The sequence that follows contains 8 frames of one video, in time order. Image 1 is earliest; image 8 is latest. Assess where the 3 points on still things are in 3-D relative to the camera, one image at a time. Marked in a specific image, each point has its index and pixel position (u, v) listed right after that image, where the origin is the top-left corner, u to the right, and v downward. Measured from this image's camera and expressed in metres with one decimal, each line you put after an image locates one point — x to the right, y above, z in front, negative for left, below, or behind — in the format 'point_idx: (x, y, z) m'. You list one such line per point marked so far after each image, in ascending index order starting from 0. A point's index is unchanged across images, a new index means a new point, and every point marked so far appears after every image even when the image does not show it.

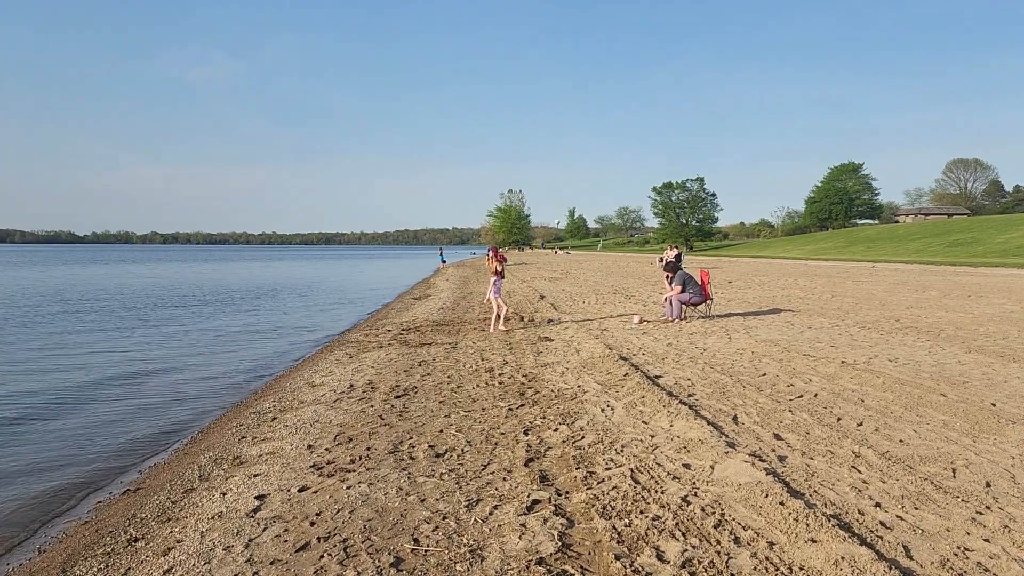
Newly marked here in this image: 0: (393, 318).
0: (-2.9, -0.7, +19.0) m
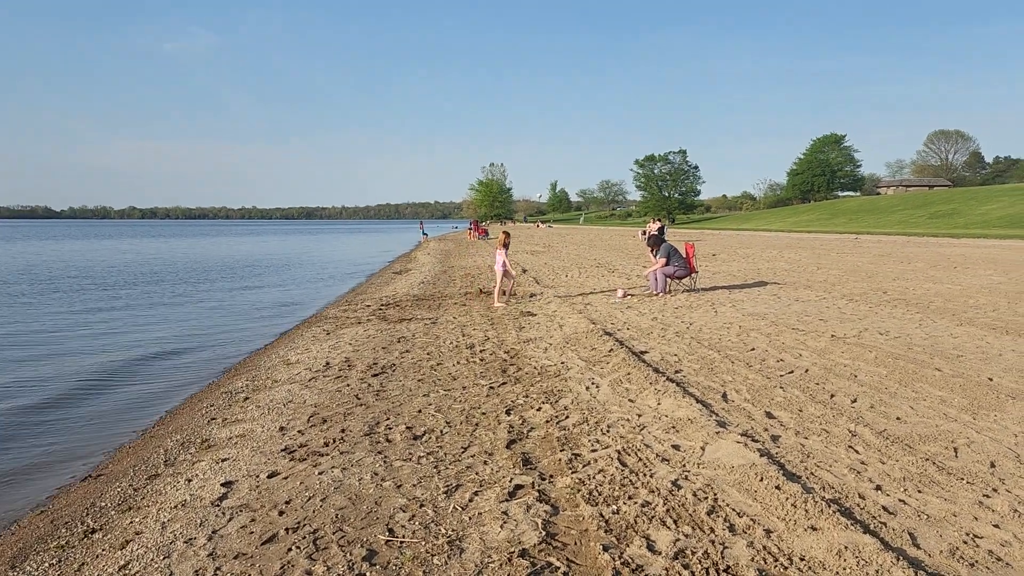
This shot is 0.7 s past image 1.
0: (-3.3, -0.1, +18.7) m
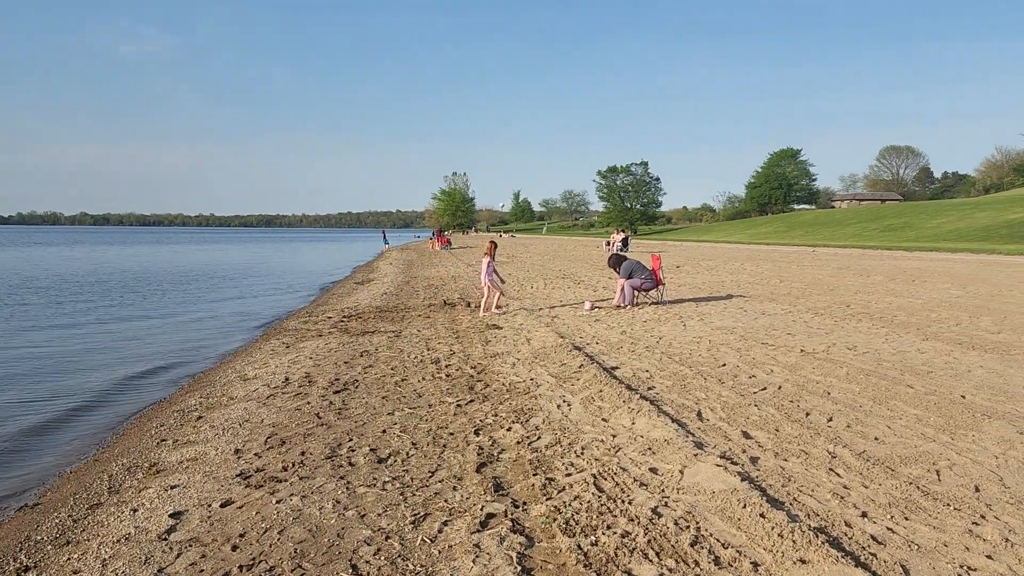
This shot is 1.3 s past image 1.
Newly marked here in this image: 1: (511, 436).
0: (-4.1, -0.4, +18.3) m
1: (0.0, -1.1, +6.0) m
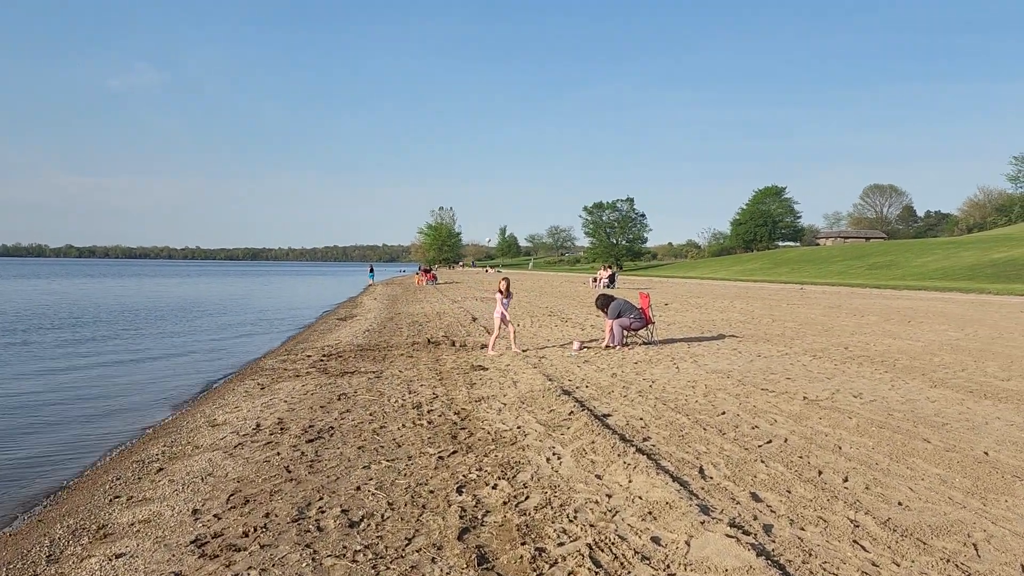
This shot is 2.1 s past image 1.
0: (-4.4, -1.2, +17.7) m
1: (-0.1, -1.4, +5.5) m
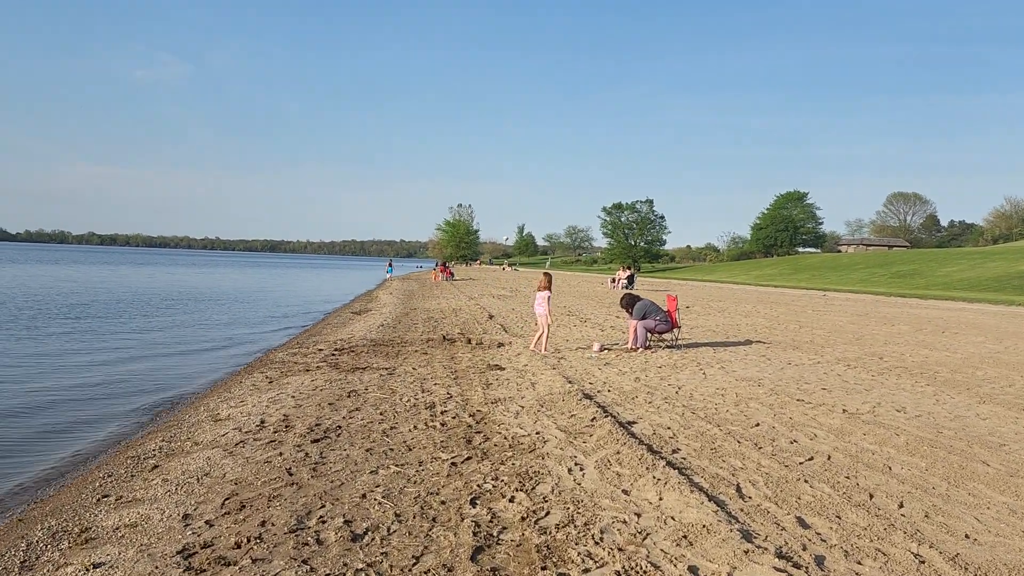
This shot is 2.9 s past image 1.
0: (-4.1, -1.0, +17.3) m
1: (0.0, -1.4, +5.0) m
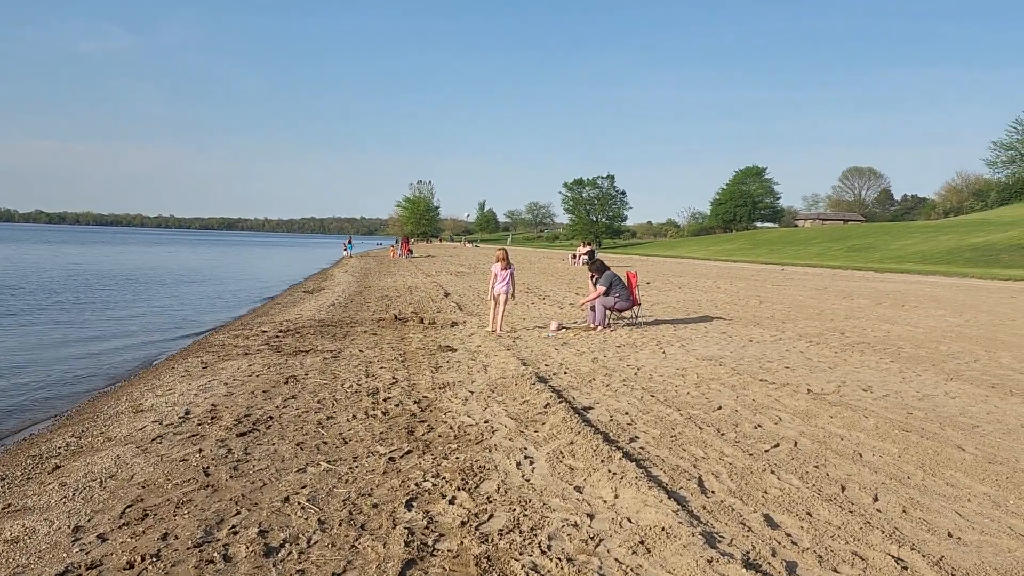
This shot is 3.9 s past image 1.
0: (-5.0, -0.6, +16.6) m
1: (-0.3, -1.3, +4.5) m
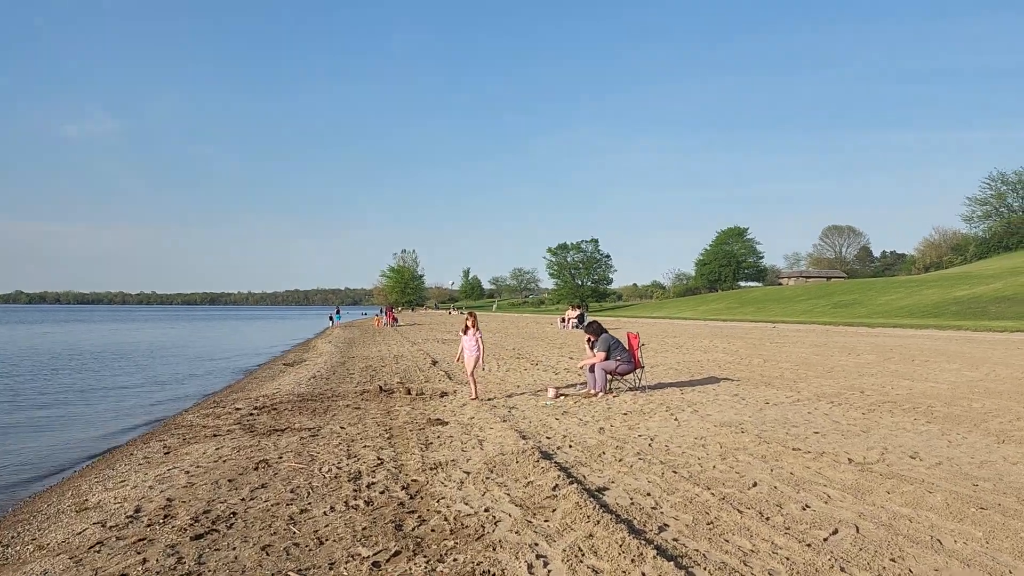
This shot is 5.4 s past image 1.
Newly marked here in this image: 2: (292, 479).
0: (-5.1, -2.0, +15.6) m
1: (-0.3, -1.6, +3.5) m
2: (-1.9, -1.7, +7.0) m
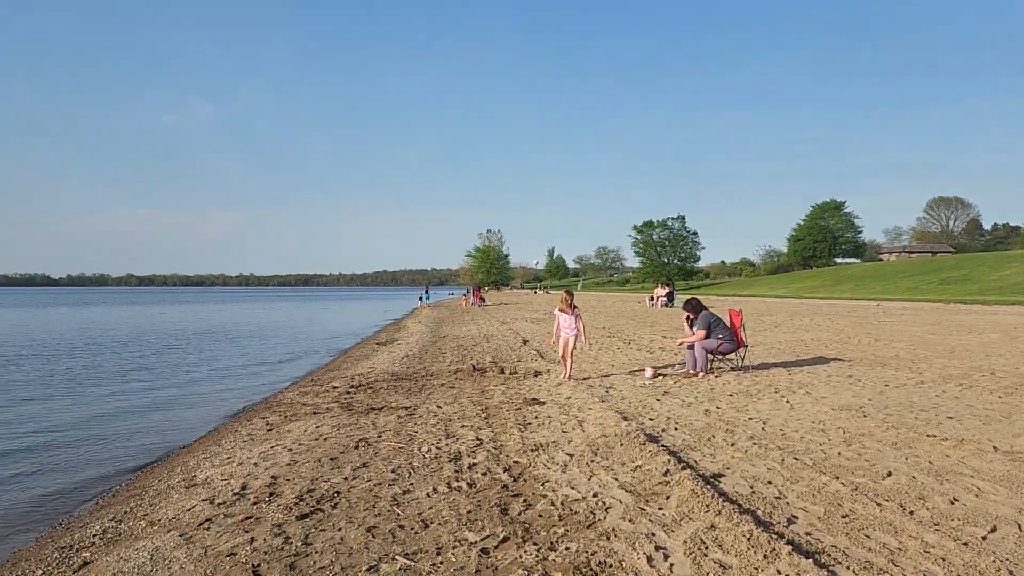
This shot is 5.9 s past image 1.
0: (-3.3, -1.6, +15.7) m
1: (+0.3, -1.4, +3.3) m
2: (-1.0, -1.5, +6.9) m
